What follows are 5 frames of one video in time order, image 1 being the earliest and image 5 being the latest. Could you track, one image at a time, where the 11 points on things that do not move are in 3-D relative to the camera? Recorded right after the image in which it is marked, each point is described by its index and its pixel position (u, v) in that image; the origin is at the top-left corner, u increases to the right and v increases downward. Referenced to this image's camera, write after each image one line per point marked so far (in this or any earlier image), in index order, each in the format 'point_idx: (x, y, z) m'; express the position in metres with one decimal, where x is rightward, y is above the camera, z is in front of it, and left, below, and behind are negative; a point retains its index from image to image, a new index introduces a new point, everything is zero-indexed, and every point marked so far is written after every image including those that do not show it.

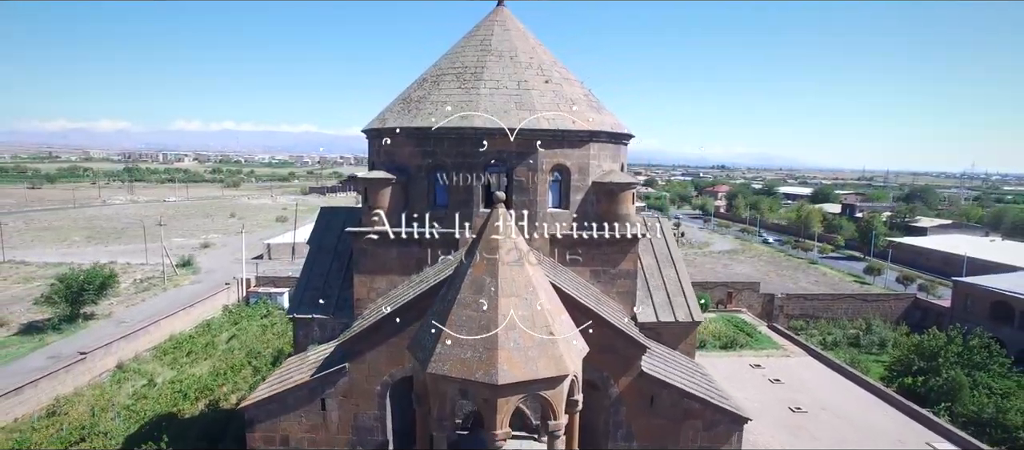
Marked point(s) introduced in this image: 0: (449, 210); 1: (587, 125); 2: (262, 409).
0: (-0.9, +0.2, +7.8) m
1: (+1.1, +1.4, +7.8) m
2: (-2.8, -2.1, +6.2) m
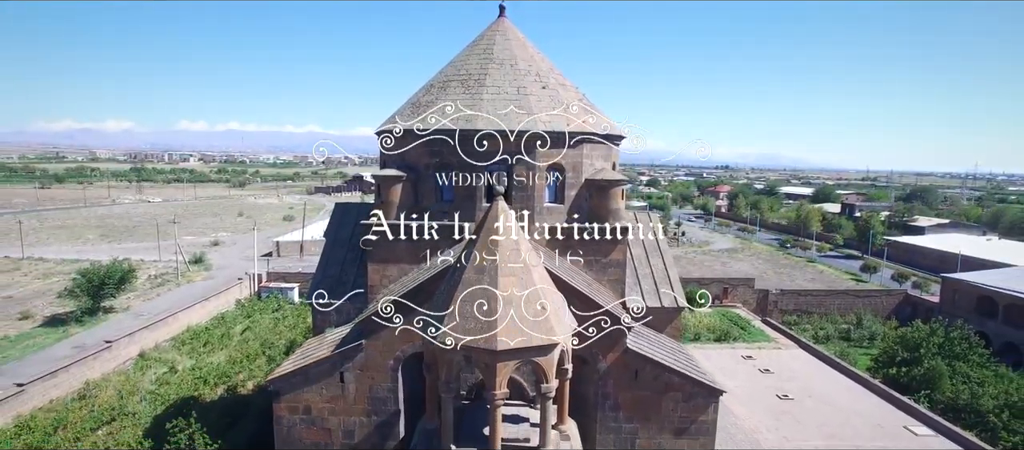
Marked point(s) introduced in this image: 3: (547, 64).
0: (-0.9, +0.3, +8.5) m
1: (+1.0, +1.5, +8.5) m
2: (-2.8, -2.0, +6.9) m
3: (+0.6, +2.7, +9.5) m
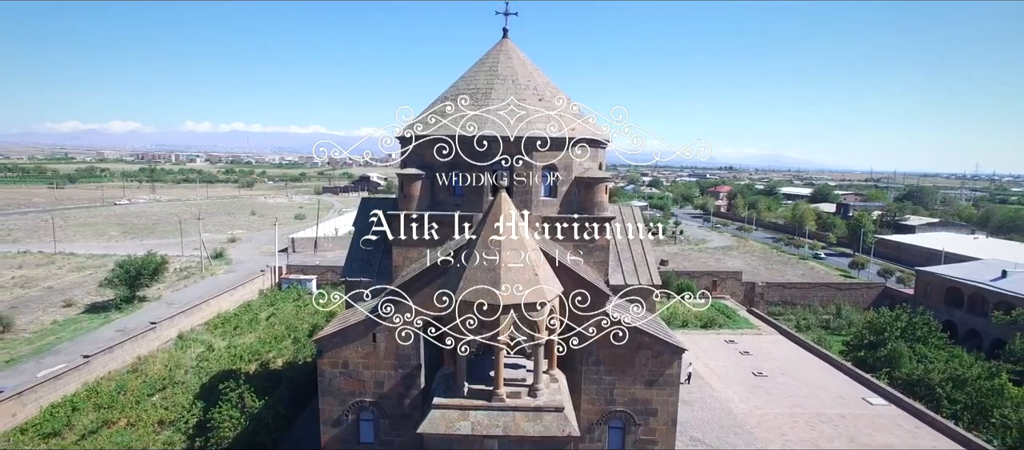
0: (-0.9, +0.5, +10.1) m
1: (+1.1, +1.7, +10.1) m
2: (-2.8, -1.8, +8.5) m
3: (+0.6, +2.9, +11.0) m
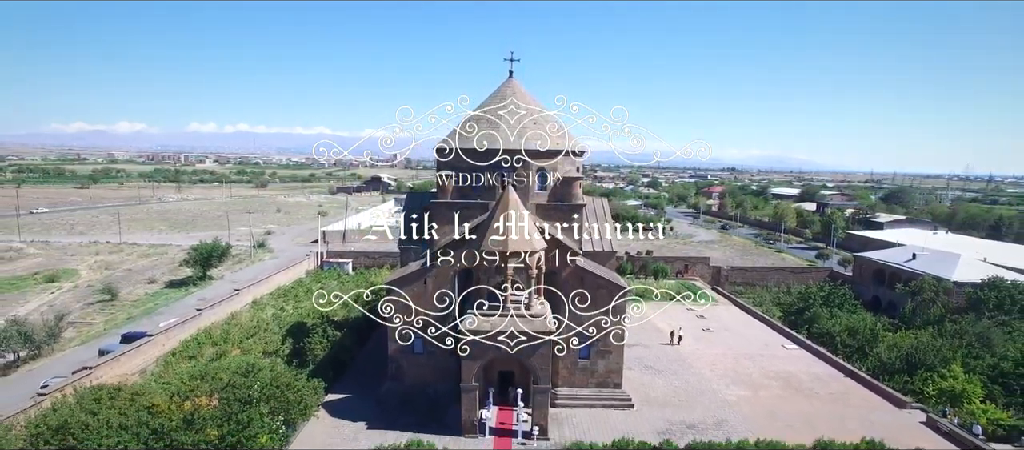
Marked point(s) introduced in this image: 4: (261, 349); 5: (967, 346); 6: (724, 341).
0: (-0.8, +0.9, +14.5) m
1: (+1.2, +2.1, +14.6) m
2: (-2.7, -1.4, +13.0) m
3: (+0.7, +3.3, +15.5) m
4: (-7.0, -3.5, +15.4) m
5: (+12.8, -3.4, +15.7) m
6: (+7.1, -3.9, +18.6) m
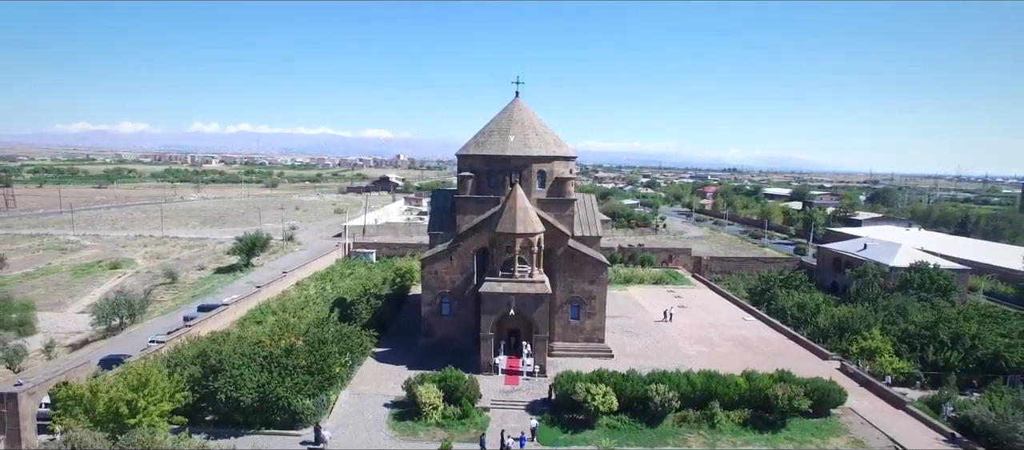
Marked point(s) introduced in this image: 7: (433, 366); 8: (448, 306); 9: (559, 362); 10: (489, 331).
0: (-0.6, +1.2, +18.1) m
1: (+1.4, +2.4, +18.2) m
2: (-2.5, -1.1, +16.6) m
3: (+0.9, +3.6, +19.1) m
4: (-6.8, -3.1, +19.1) m
5: (+13.0, -3.1, +19.2) m
6: (+7.3, -3.6, +22.1) m
7: (-2.2, -4.0, +15.7) m
8: (-2.0, -2.5, +16.8) m
9: (+1.4, -3.9, +16.0) m
10: (-0.6, -2.9, +15.2) m
